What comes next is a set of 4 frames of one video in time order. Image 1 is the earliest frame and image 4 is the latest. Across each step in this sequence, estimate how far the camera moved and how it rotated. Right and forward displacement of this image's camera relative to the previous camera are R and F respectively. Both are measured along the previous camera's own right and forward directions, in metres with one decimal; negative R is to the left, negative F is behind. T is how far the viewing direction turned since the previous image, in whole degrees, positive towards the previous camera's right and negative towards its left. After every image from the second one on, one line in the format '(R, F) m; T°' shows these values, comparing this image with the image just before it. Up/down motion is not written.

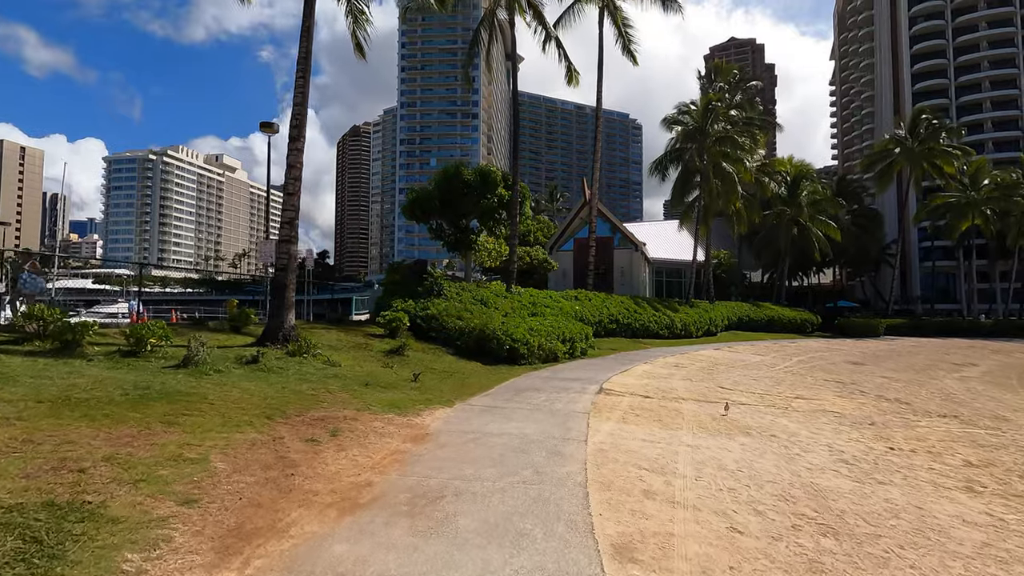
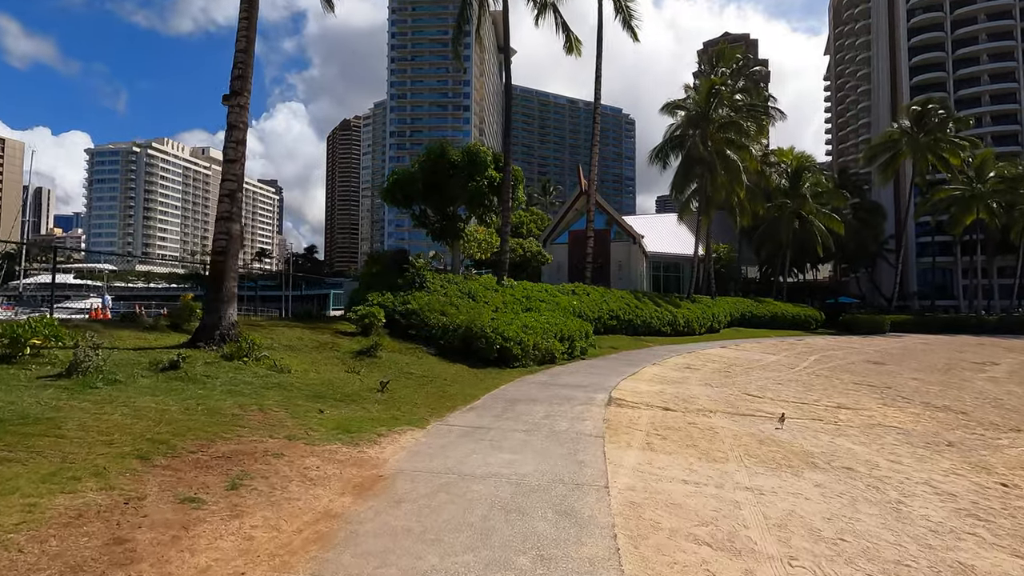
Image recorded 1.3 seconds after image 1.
(0.0, +2.0) m; +1°
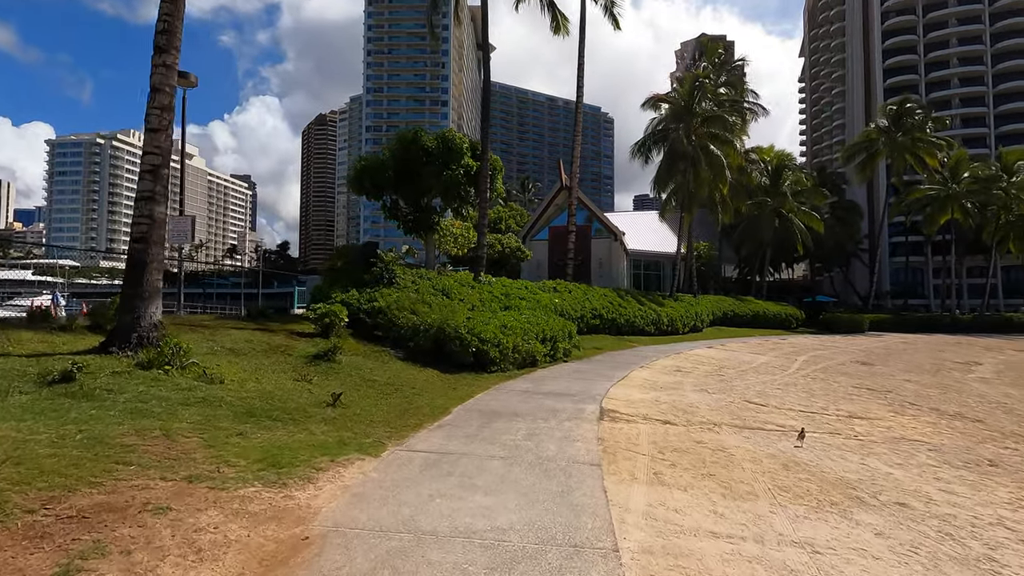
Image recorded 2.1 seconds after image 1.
(0.0, +1.3) m; +2°
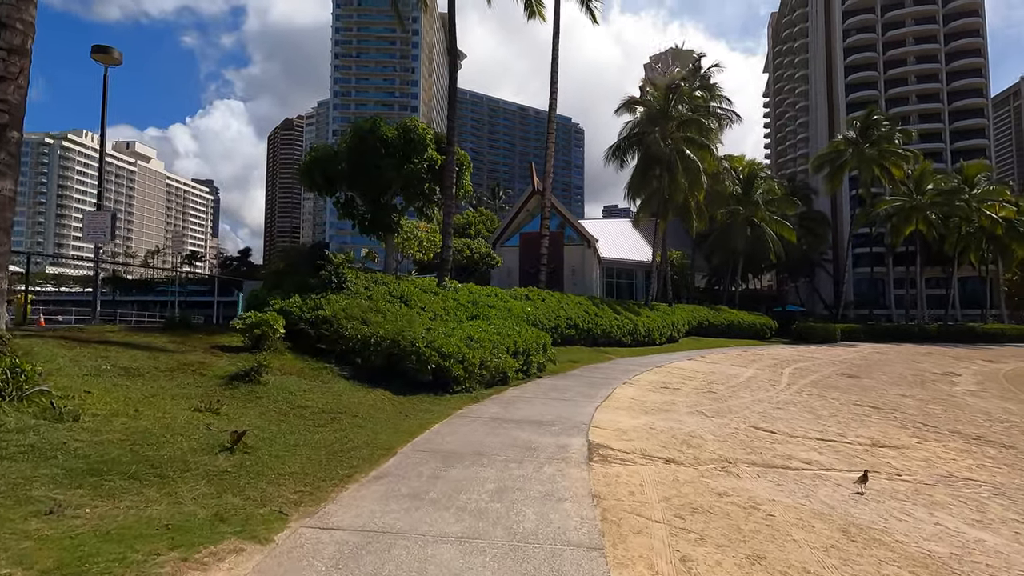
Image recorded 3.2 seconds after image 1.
(+0.1, +1.7) m; +3°
